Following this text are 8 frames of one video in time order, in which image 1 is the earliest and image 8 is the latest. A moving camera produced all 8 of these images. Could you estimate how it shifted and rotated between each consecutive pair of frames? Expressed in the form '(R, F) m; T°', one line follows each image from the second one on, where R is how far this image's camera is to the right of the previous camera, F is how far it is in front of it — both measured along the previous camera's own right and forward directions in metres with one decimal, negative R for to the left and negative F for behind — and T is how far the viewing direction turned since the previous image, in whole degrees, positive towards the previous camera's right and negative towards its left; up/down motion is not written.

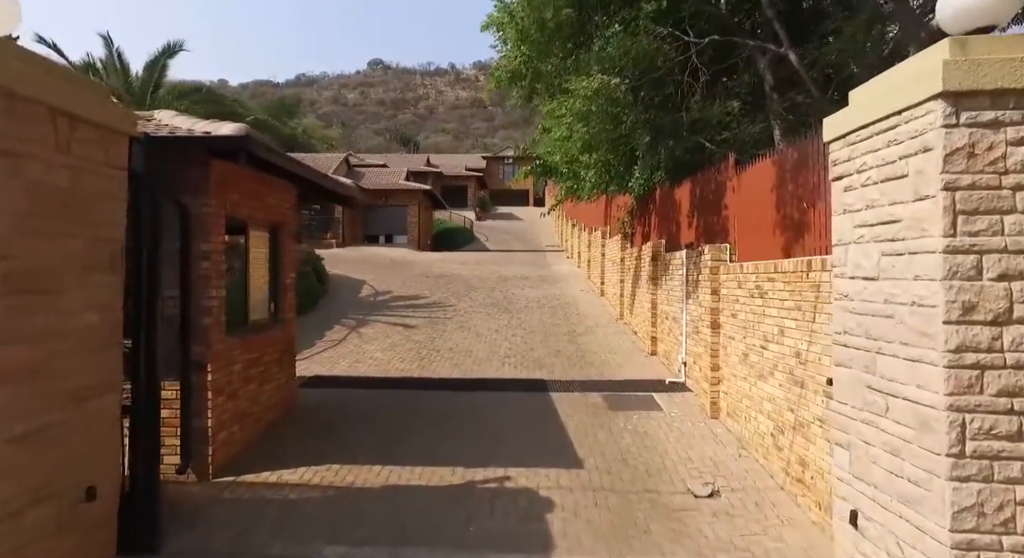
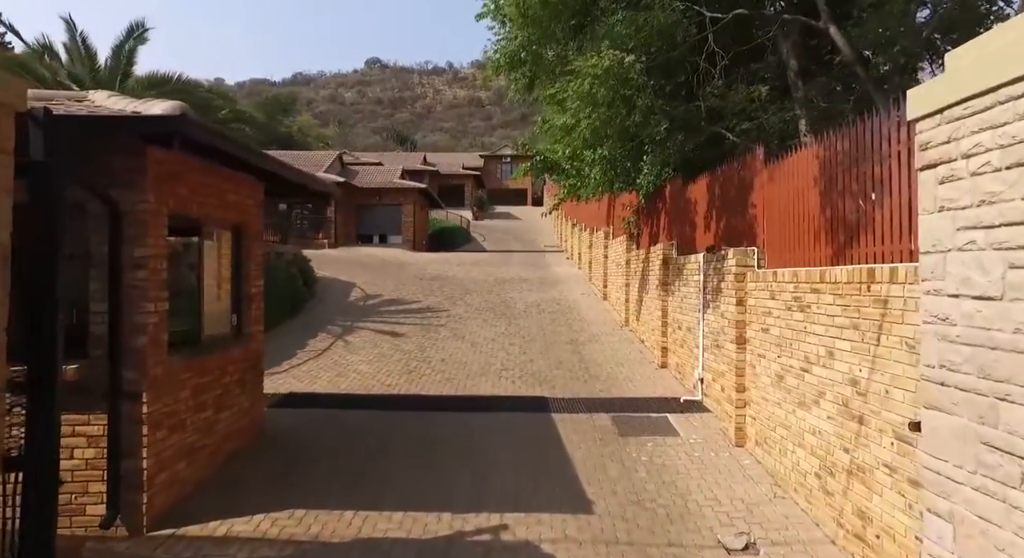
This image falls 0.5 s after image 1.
(0.0, +0.9) m; 0°
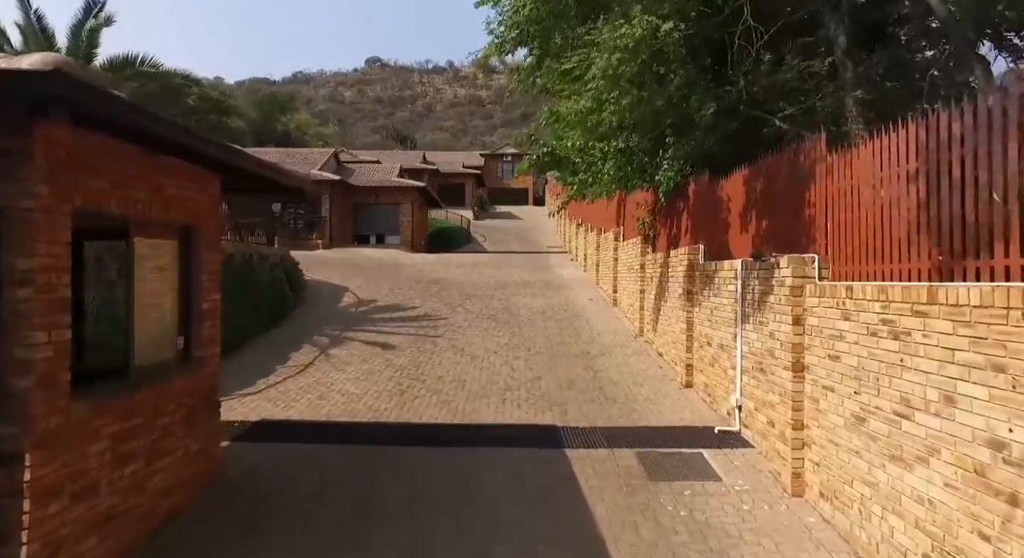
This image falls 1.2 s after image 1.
(-0.1, +1.1) m; 0°
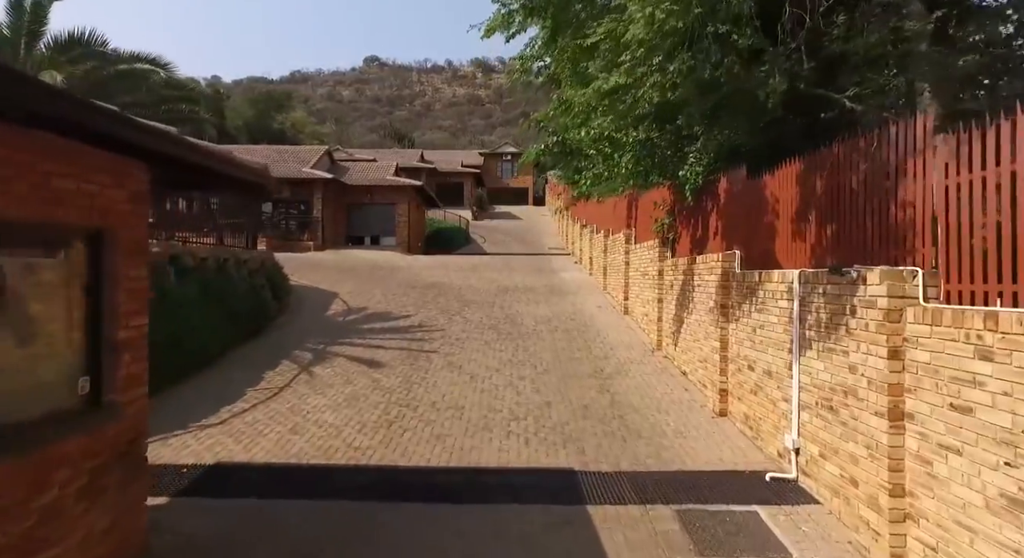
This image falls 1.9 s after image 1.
(-0.1, +1.2) m; 0°
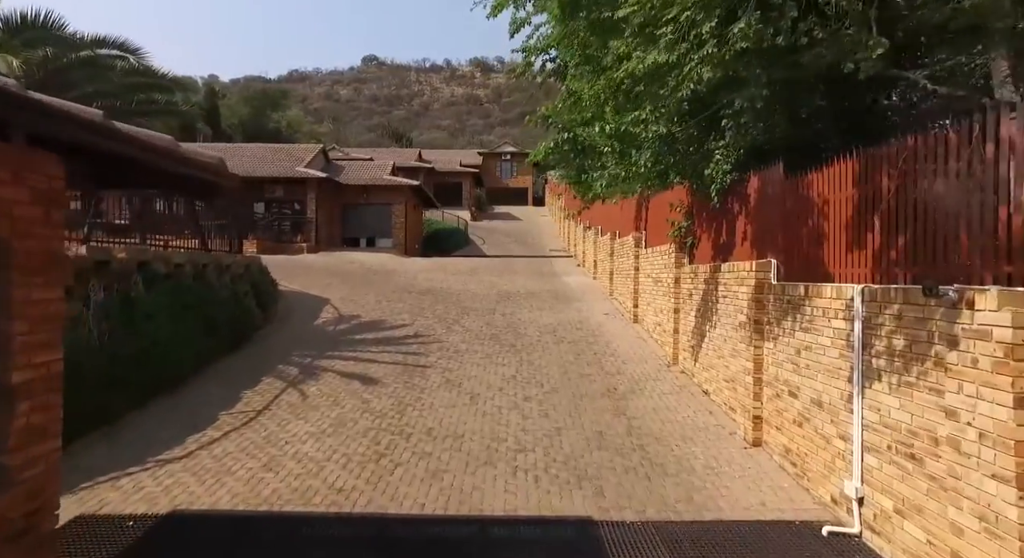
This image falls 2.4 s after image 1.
(-0.1, +0.9) m; 0°
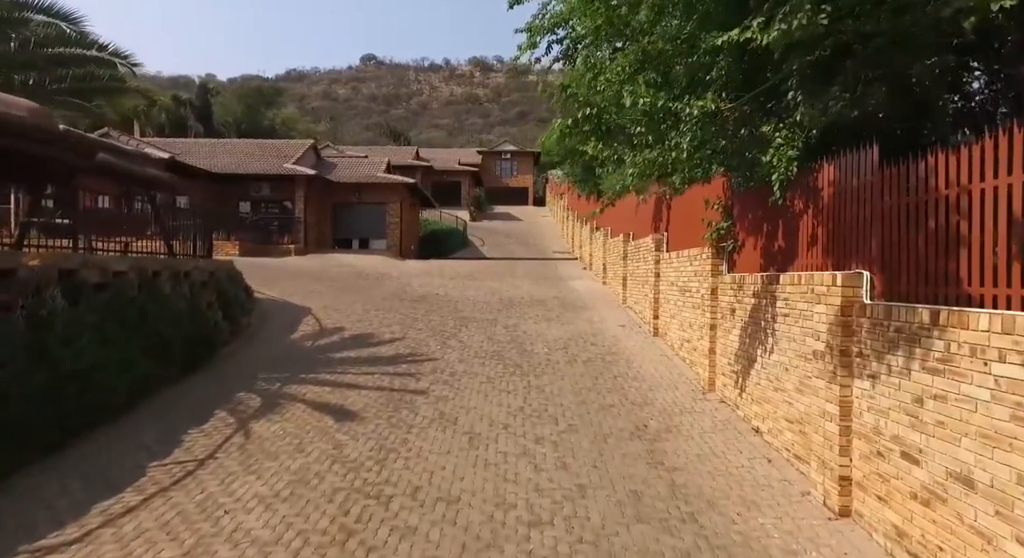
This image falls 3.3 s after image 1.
(-0.1, +1.7) m; 0°
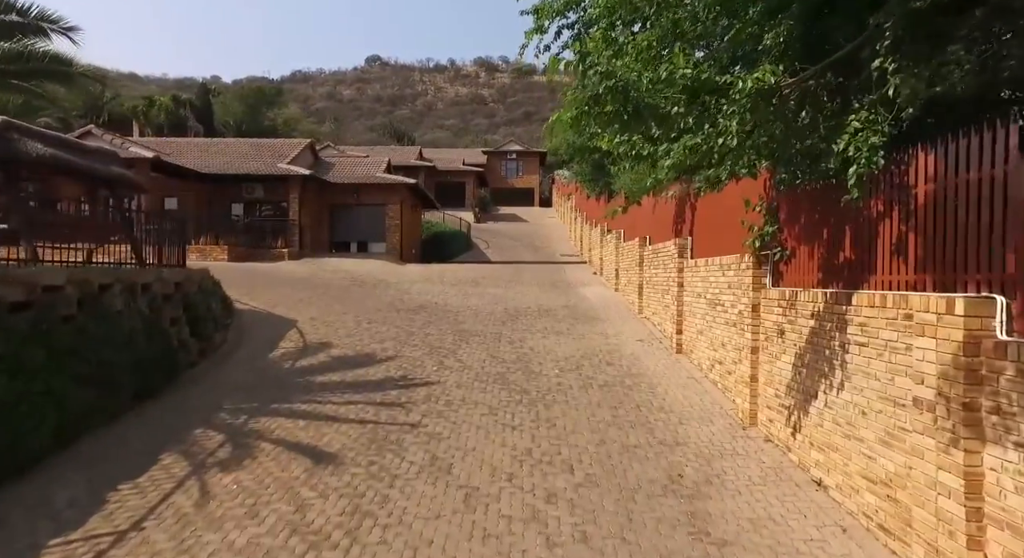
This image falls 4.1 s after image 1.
(0.0, +1.4) m; -1°
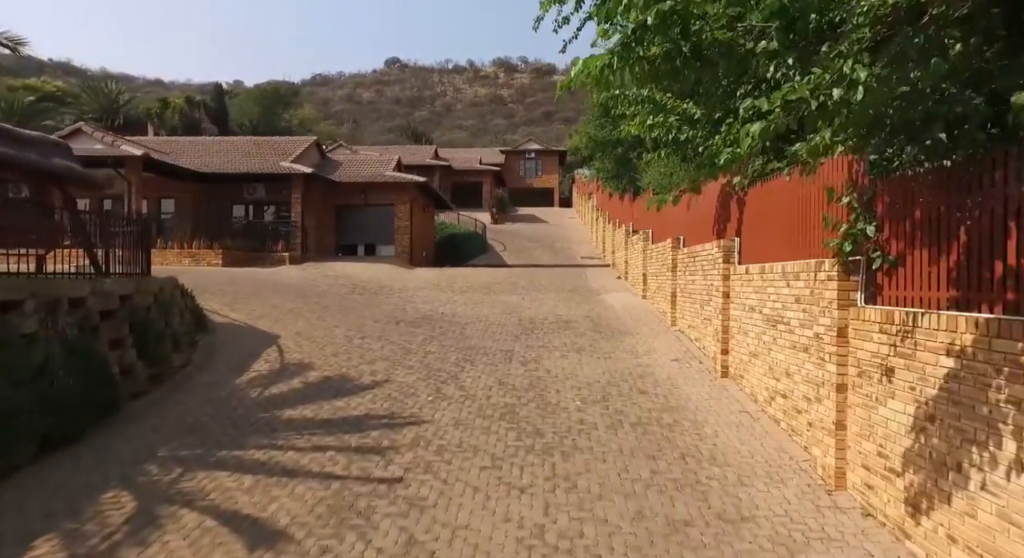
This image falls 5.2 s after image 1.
(+0.1, +1.8) m; -2°
